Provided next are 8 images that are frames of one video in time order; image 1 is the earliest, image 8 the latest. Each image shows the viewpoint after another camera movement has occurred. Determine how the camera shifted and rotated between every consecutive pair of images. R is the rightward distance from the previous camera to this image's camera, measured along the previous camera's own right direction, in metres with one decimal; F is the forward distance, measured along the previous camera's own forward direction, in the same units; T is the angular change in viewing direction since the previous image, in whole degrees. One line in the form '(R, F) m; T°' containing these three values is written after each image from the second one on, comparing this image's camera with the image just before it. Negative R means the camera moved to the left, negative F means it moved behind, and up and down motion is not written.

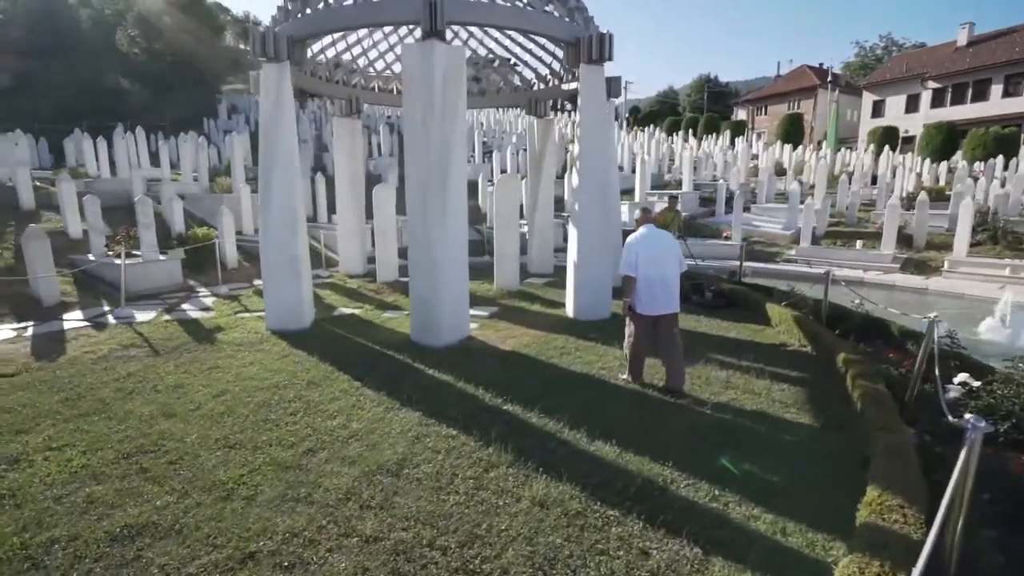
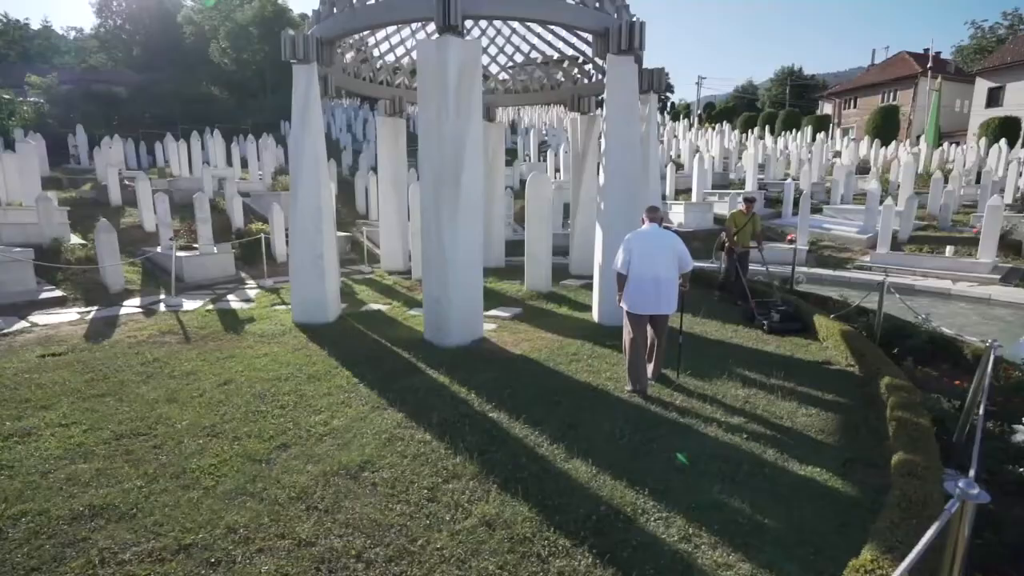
(+0.8, +0.3) m; -8°
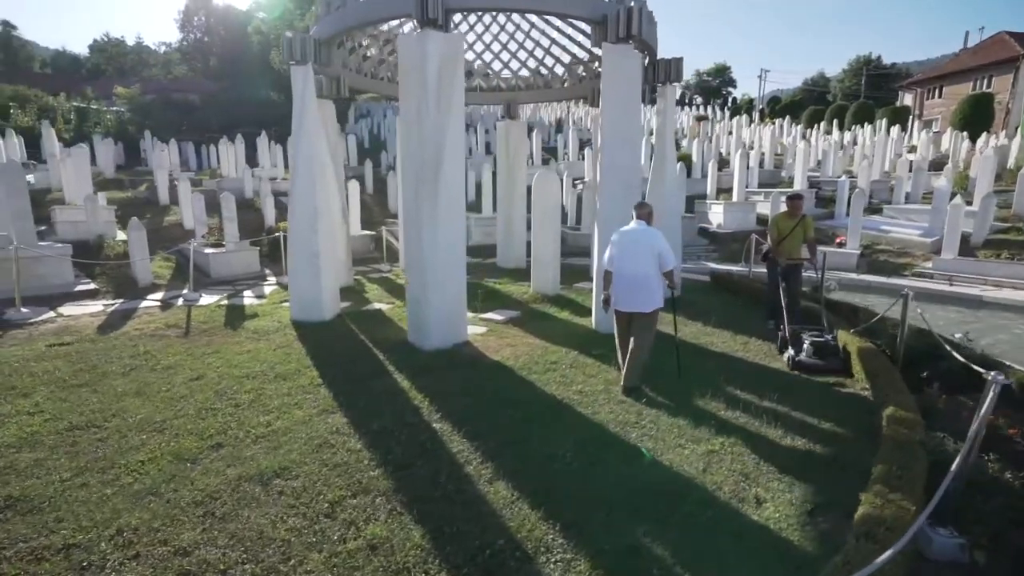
(+1.0, +0.3) m; -7°
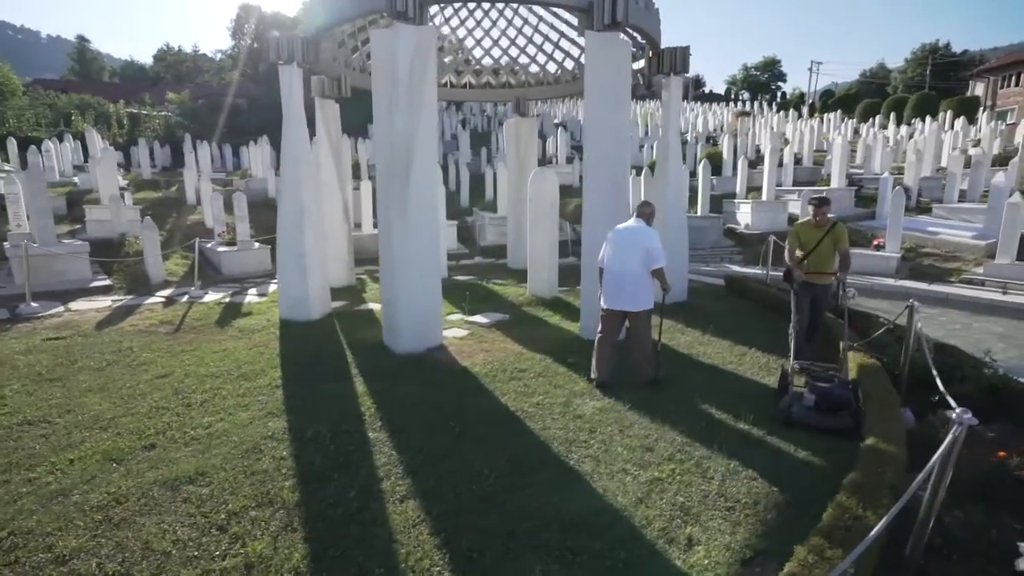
(+0.9, +0.3) m; -5°
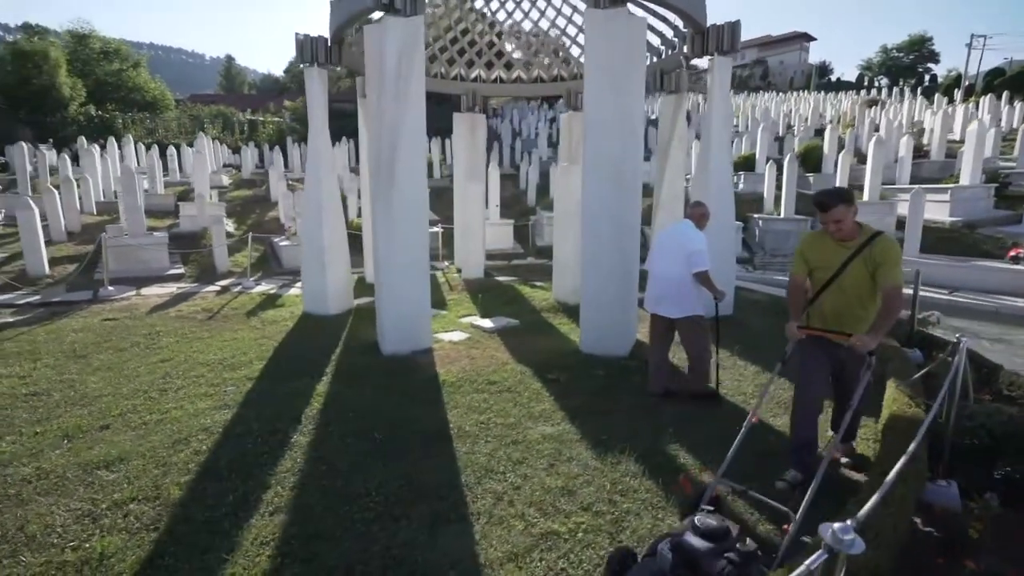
(+1.4, +0.6) m; -12°
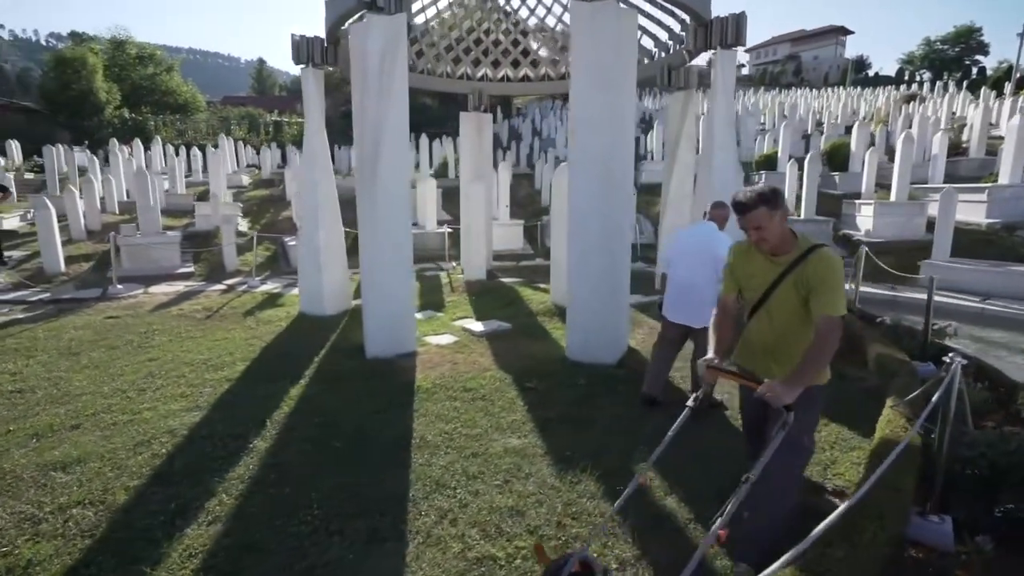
(+0.5, +0.2) m; -3°
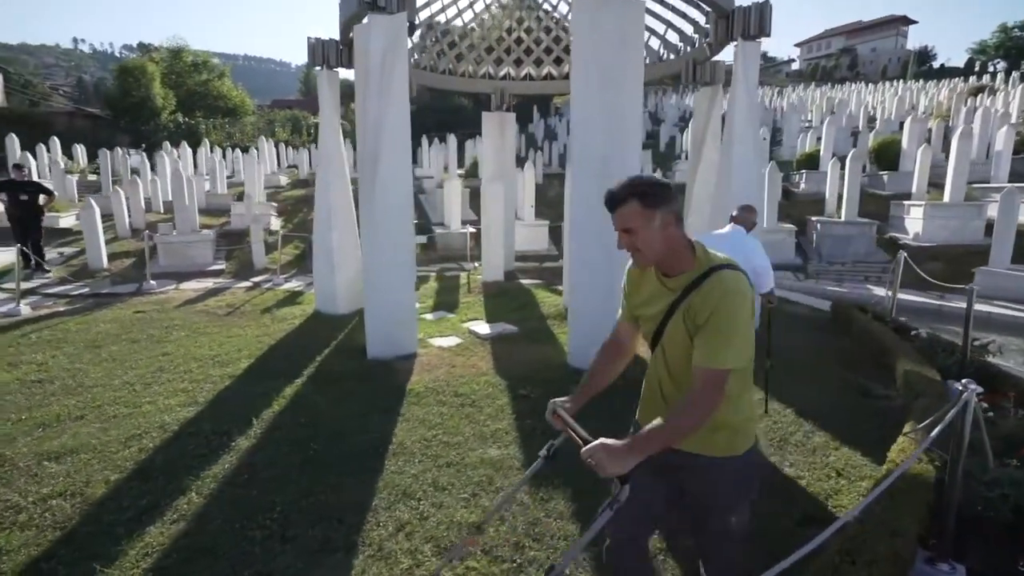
(+0.5, +0.2) m; -5°
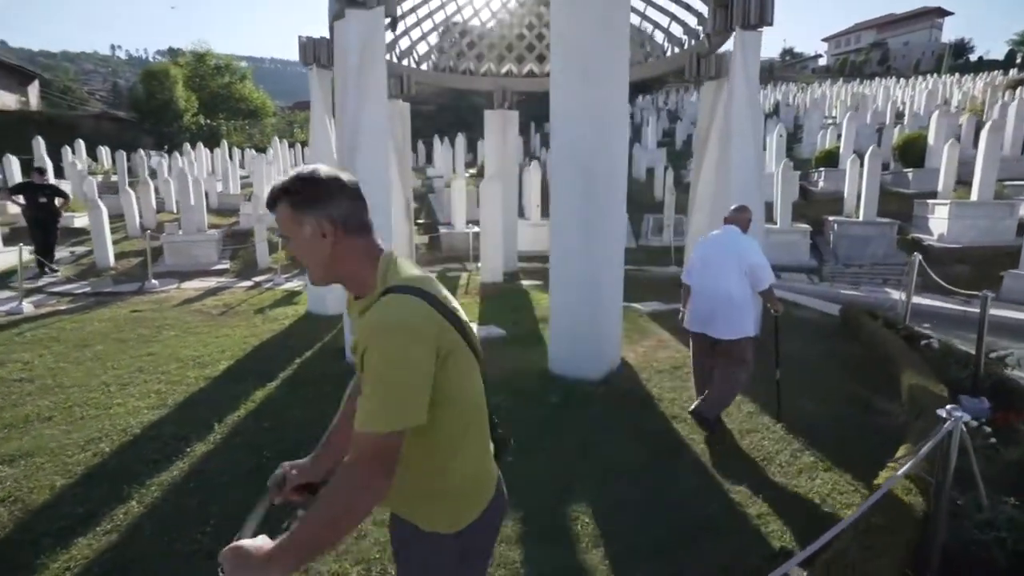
(+0.5, +0.2) m; -3°
